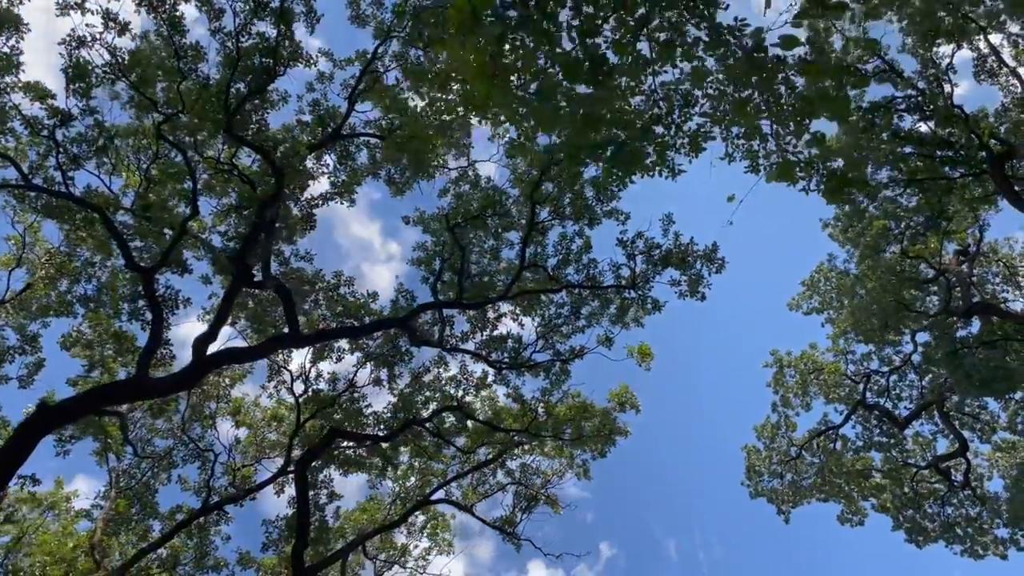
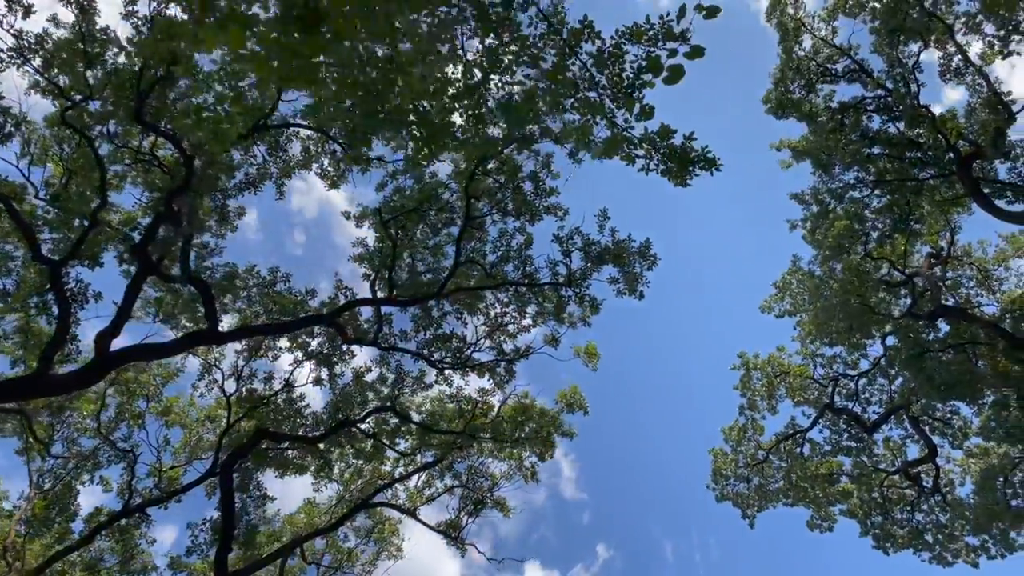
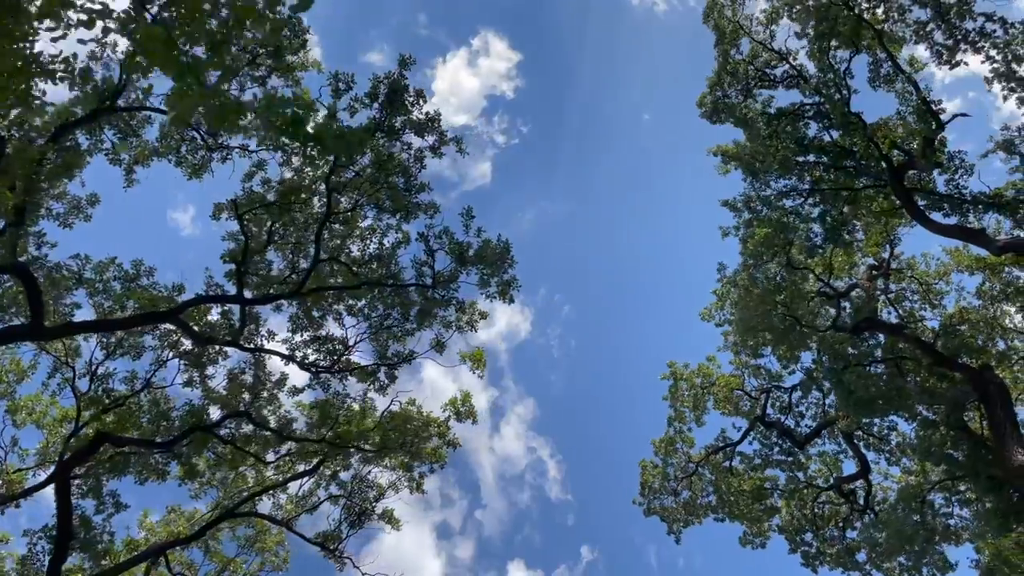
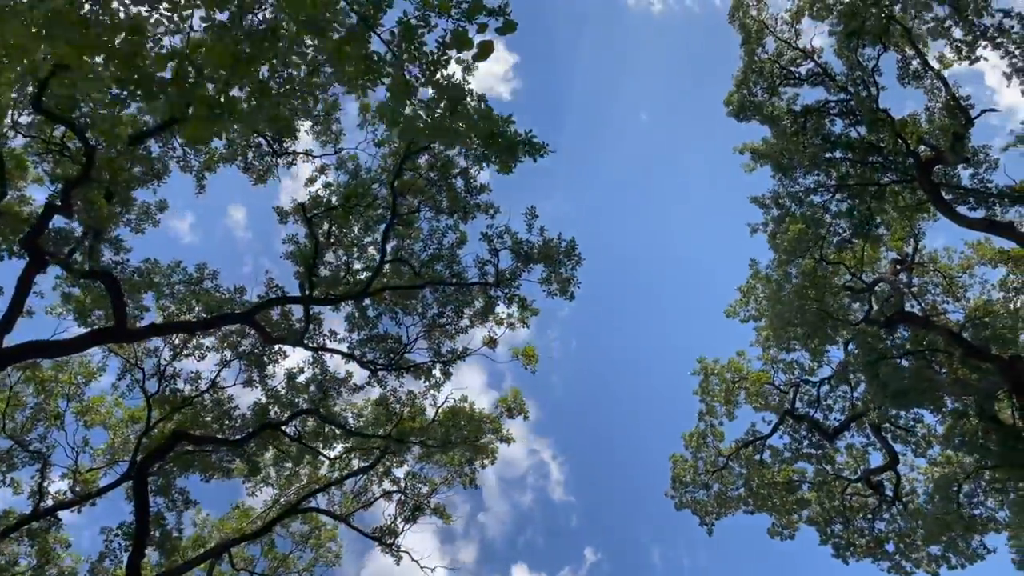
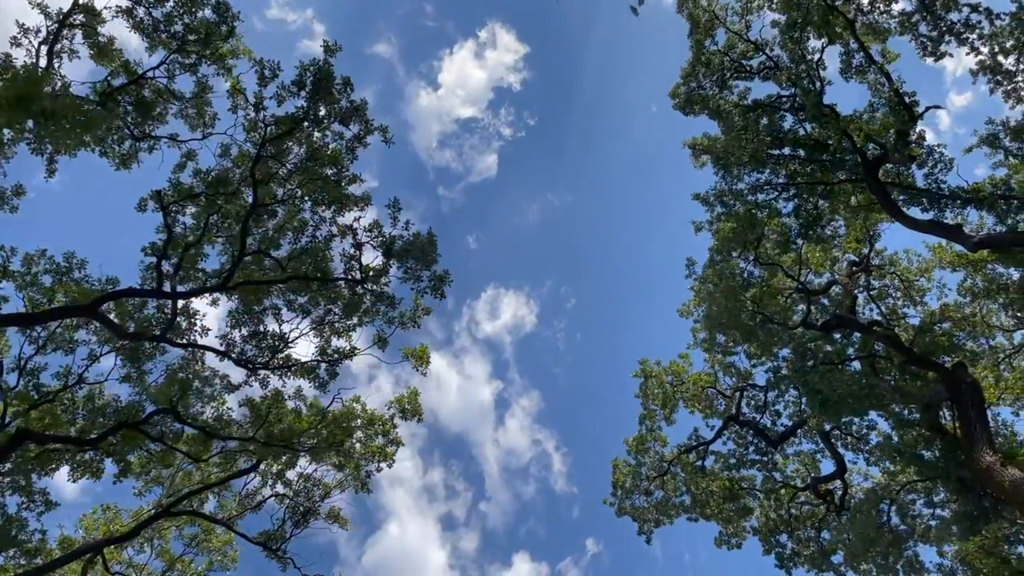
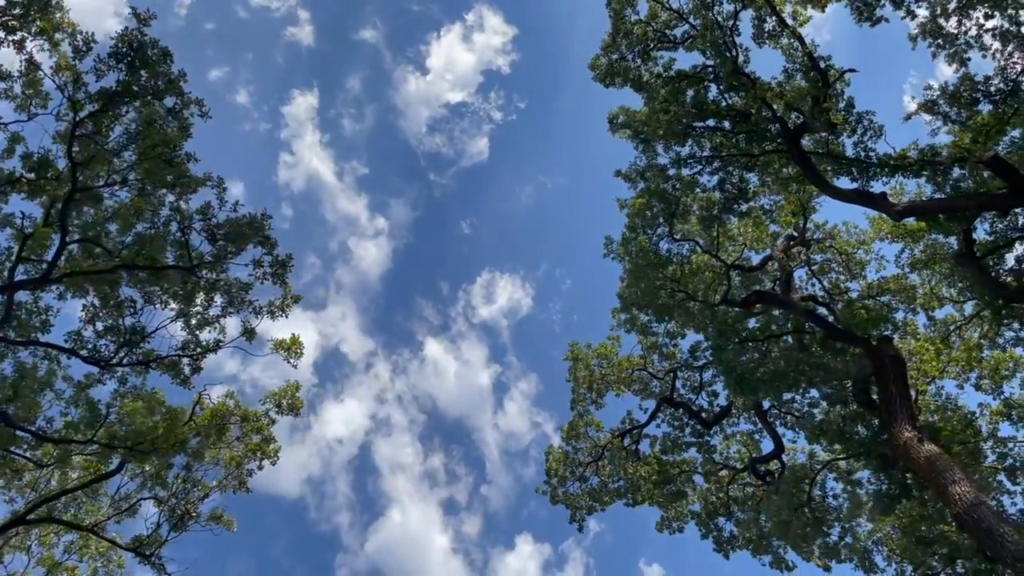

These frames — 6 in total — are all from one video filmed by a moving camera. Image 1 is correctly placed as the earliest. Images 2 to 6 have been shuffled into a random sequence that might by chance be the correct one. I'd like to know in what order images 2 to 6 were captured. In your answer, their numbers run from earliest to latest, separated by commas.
2, 4, 3, 5, 6
